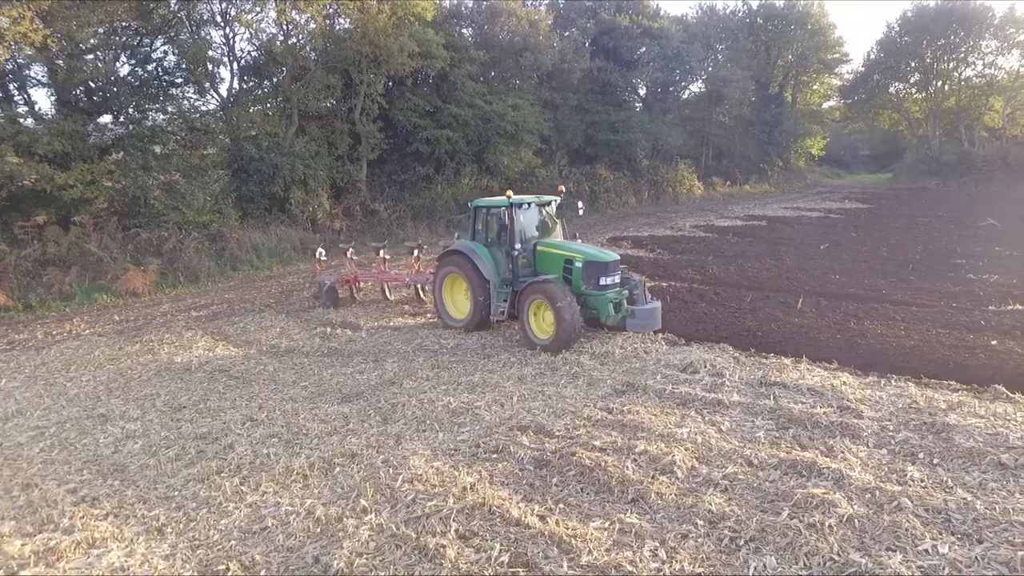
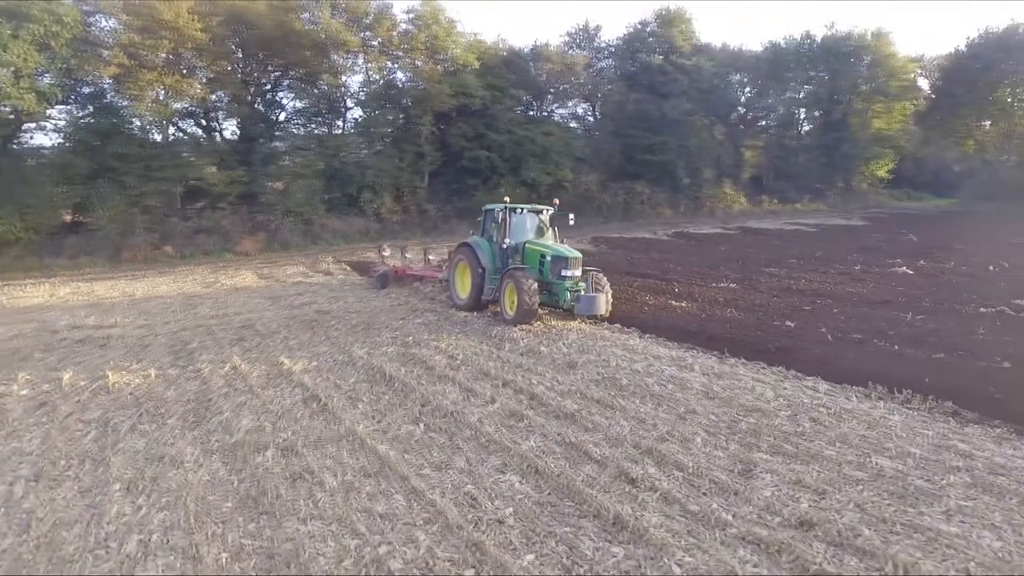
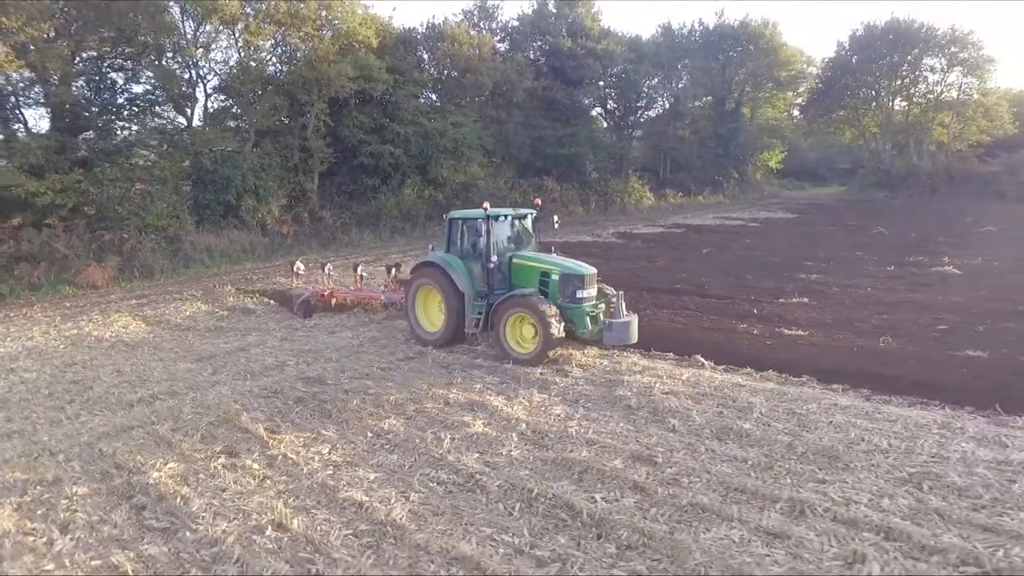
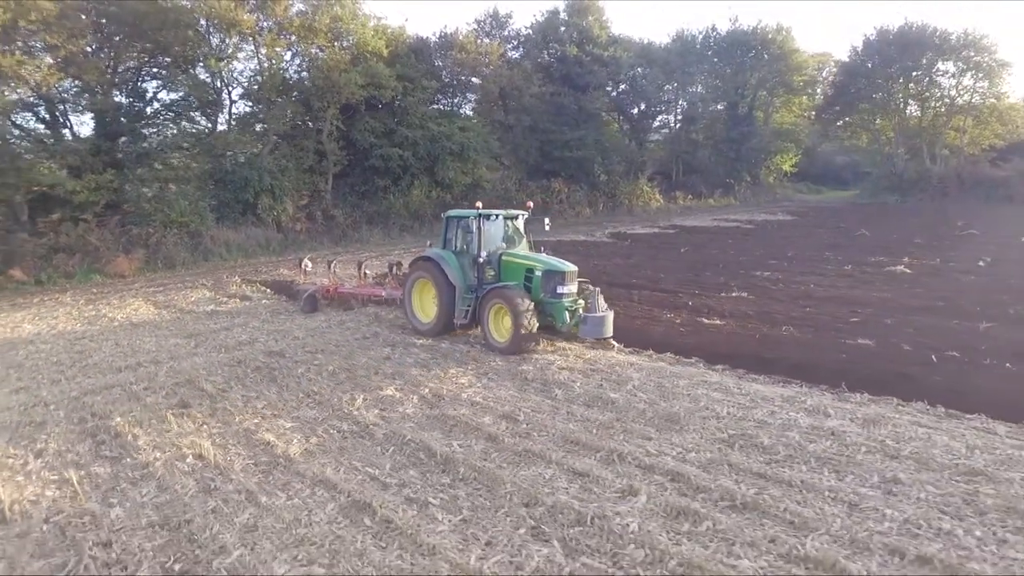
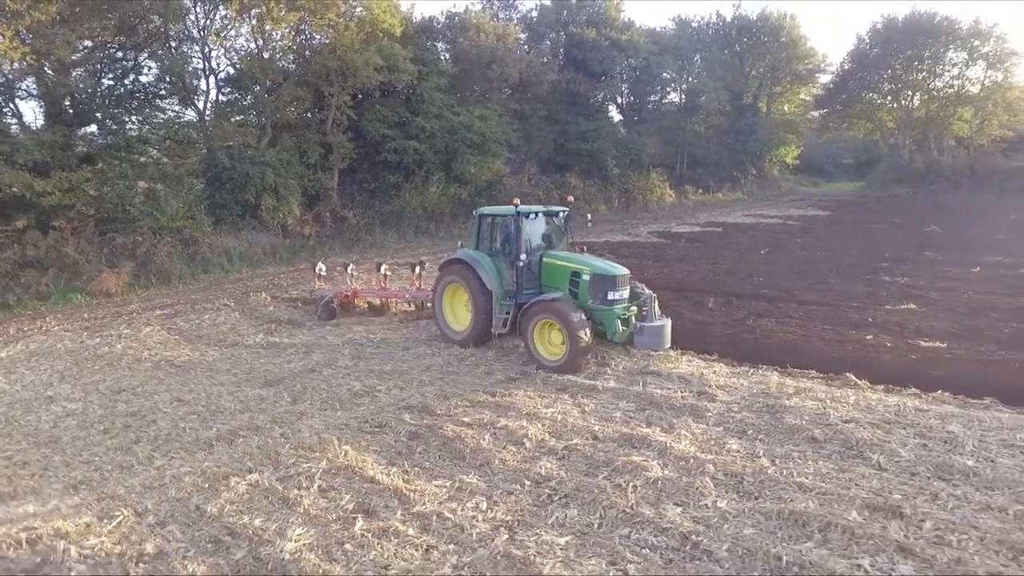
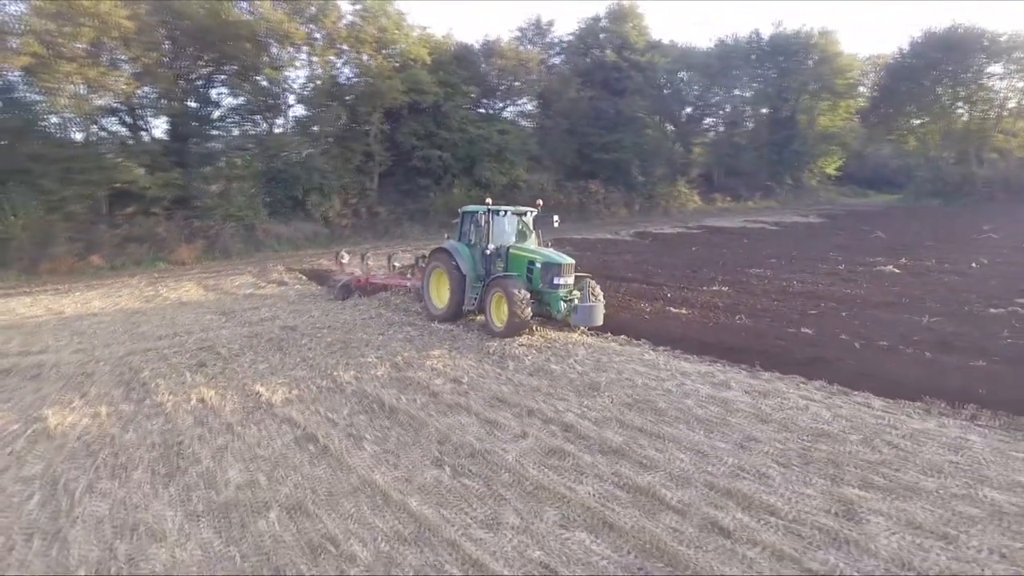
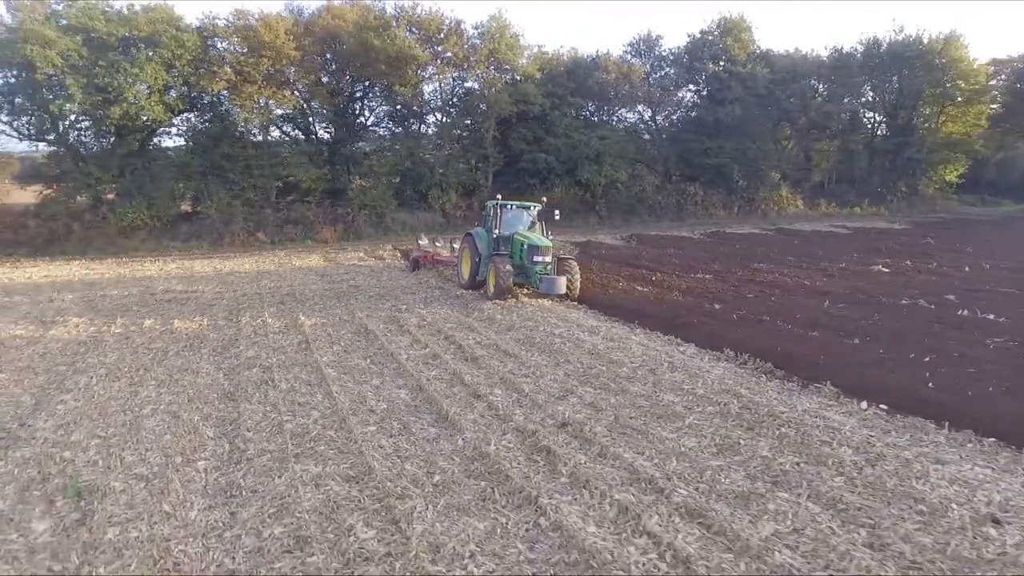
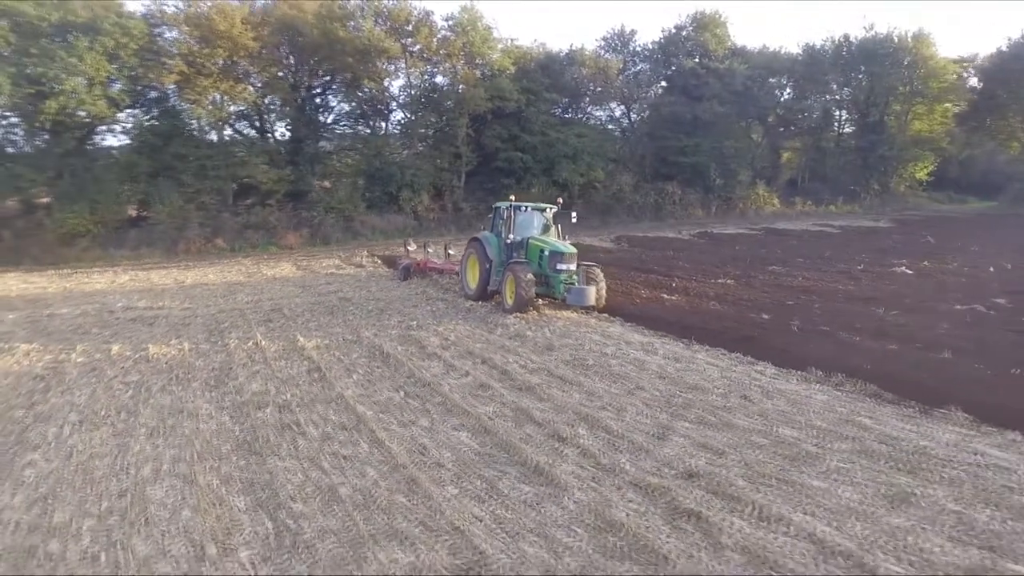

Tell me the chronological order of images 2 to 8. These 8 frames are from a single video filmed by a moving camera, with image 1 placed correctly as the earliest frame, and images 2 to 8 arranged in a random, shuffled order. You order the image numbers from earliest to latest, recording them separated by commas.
5, 3, 4, 6, 2, 8, 7
